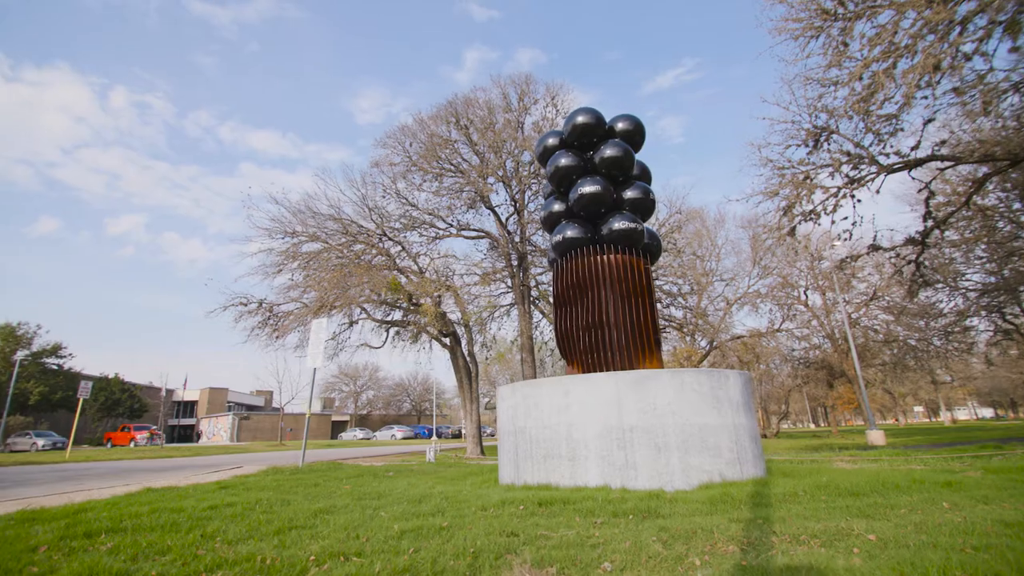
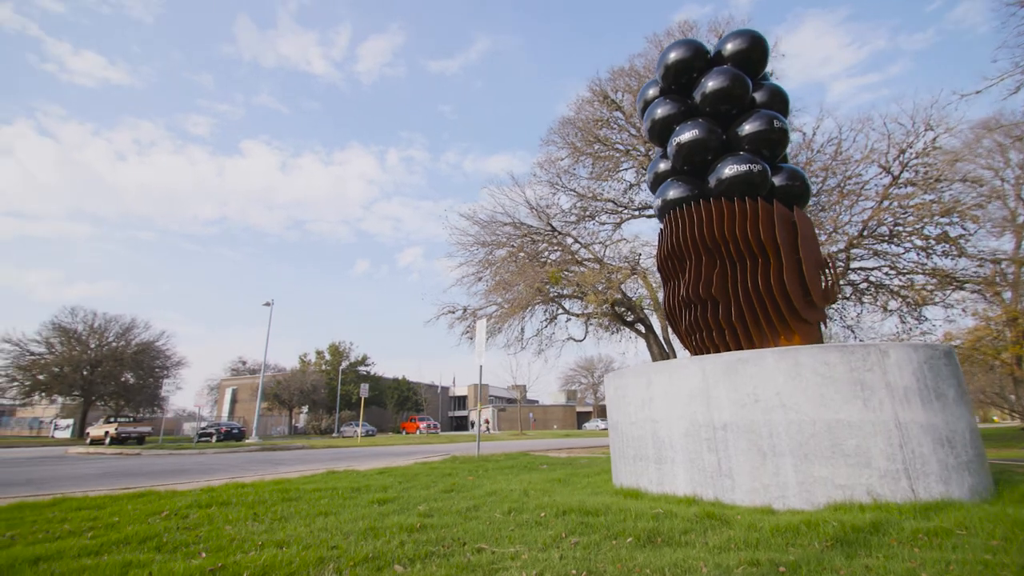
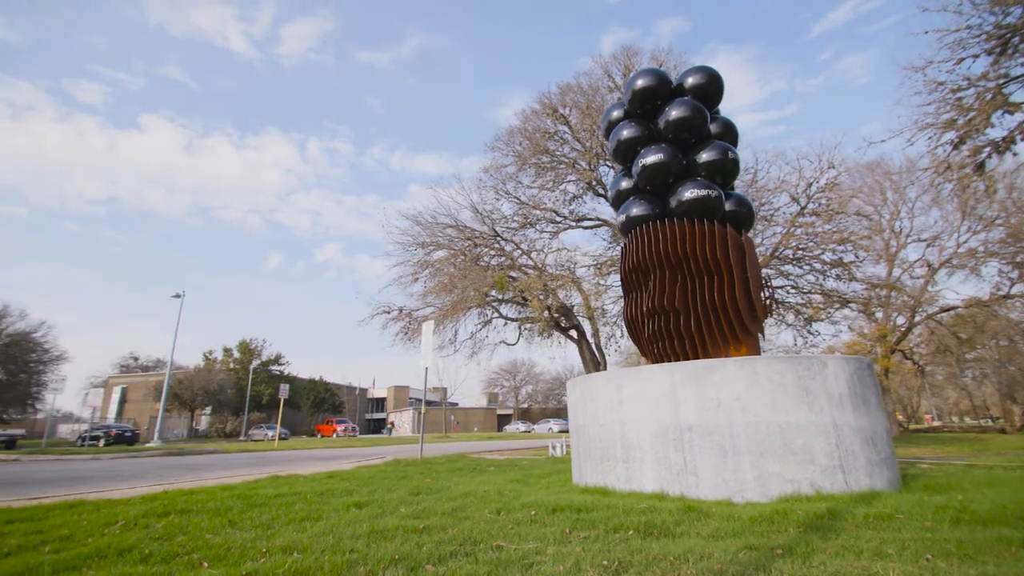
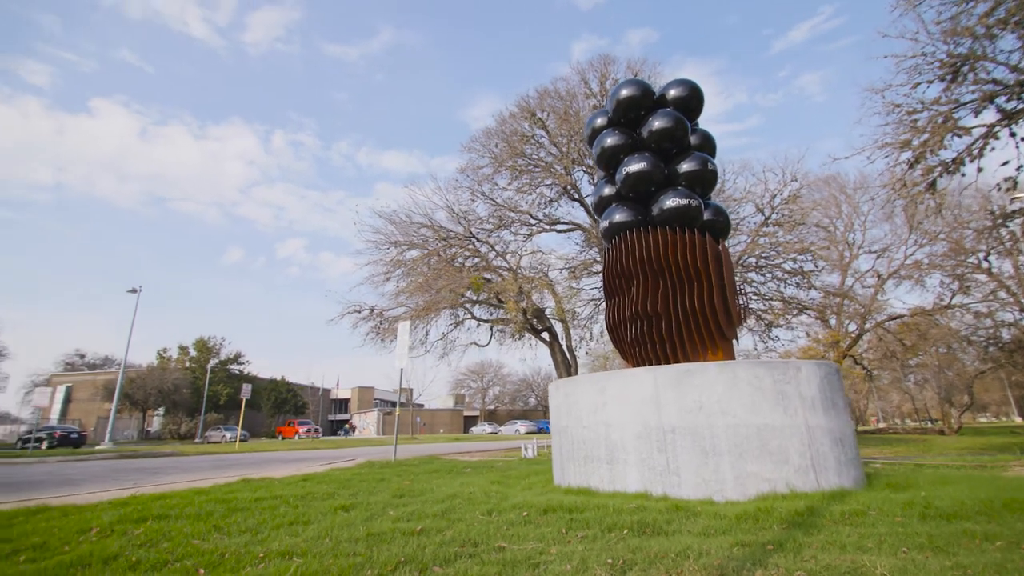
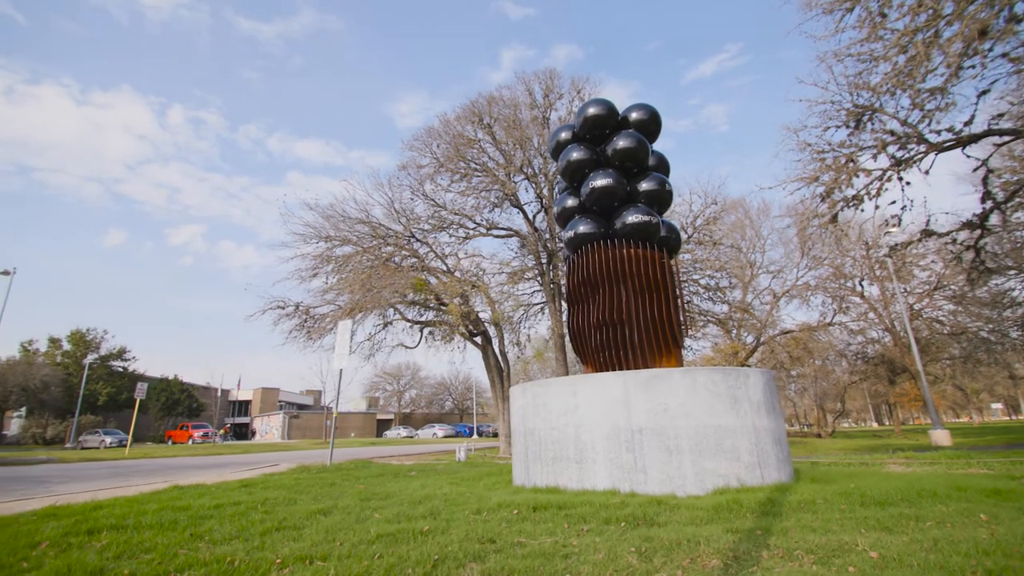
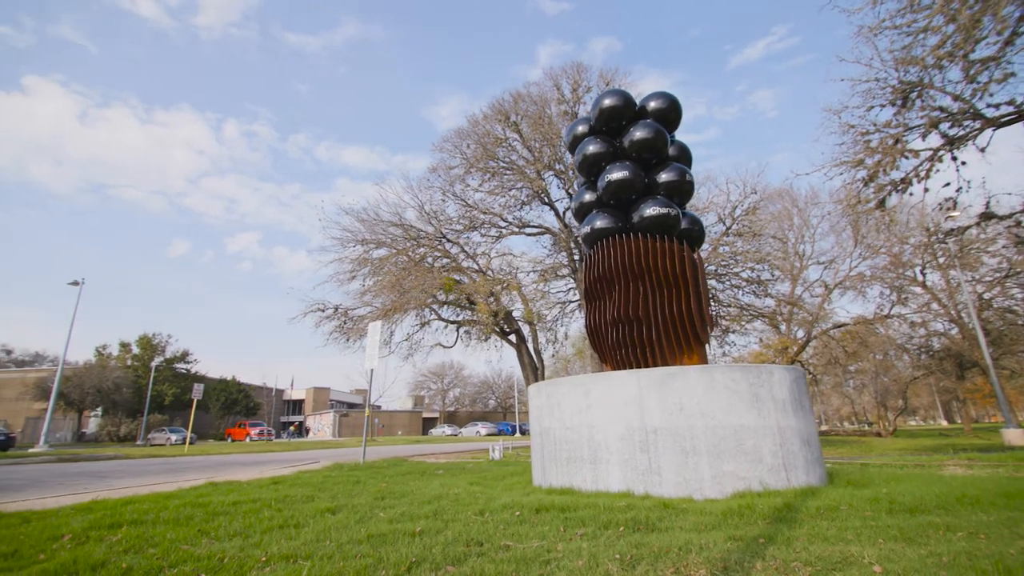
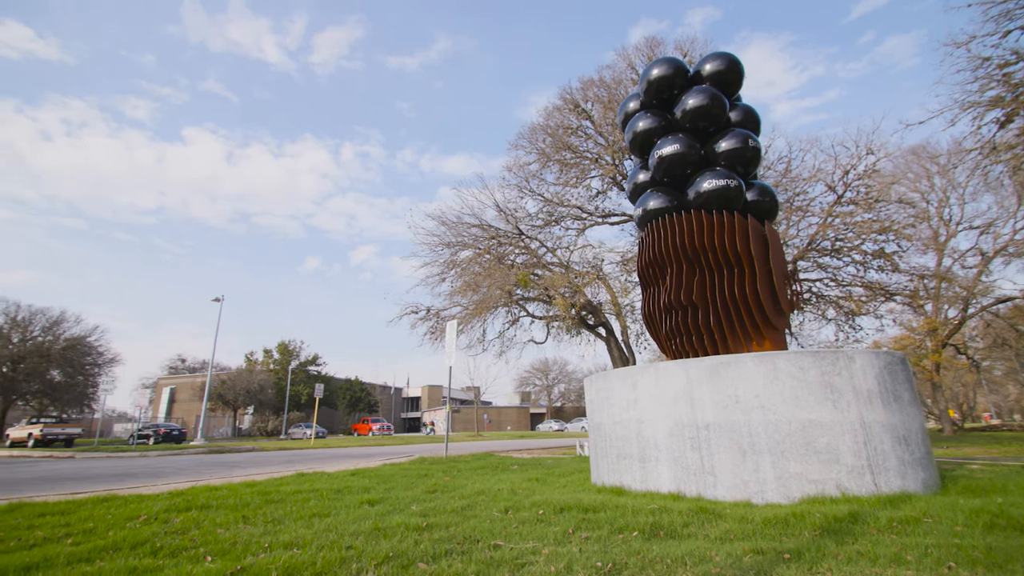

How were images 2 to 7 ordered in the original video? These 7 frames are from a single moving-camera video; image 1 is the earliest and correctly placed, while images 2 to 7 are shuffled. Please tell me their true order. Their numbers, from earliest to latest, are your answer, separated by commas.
5, 6, 4, 3, 7, 2
